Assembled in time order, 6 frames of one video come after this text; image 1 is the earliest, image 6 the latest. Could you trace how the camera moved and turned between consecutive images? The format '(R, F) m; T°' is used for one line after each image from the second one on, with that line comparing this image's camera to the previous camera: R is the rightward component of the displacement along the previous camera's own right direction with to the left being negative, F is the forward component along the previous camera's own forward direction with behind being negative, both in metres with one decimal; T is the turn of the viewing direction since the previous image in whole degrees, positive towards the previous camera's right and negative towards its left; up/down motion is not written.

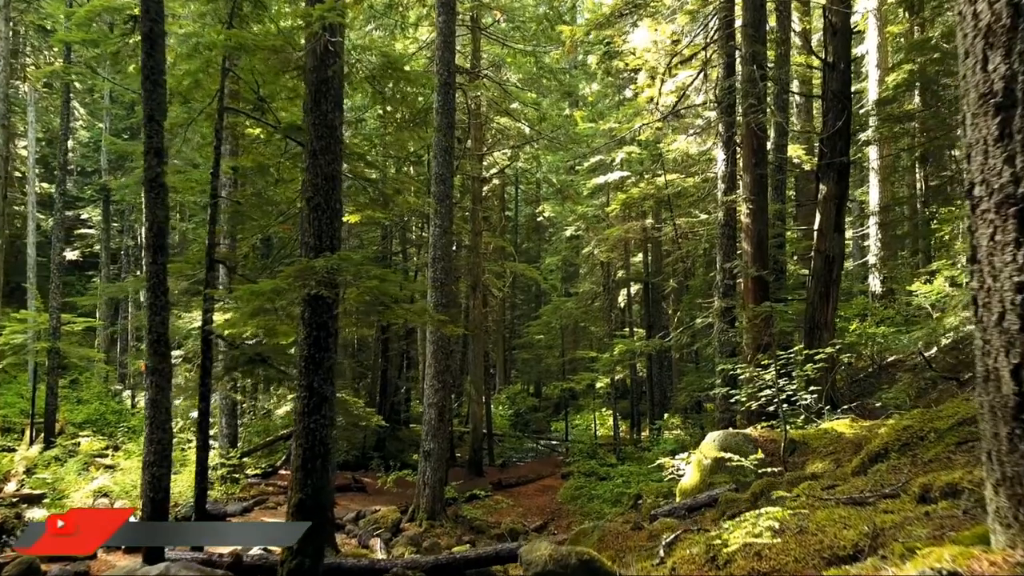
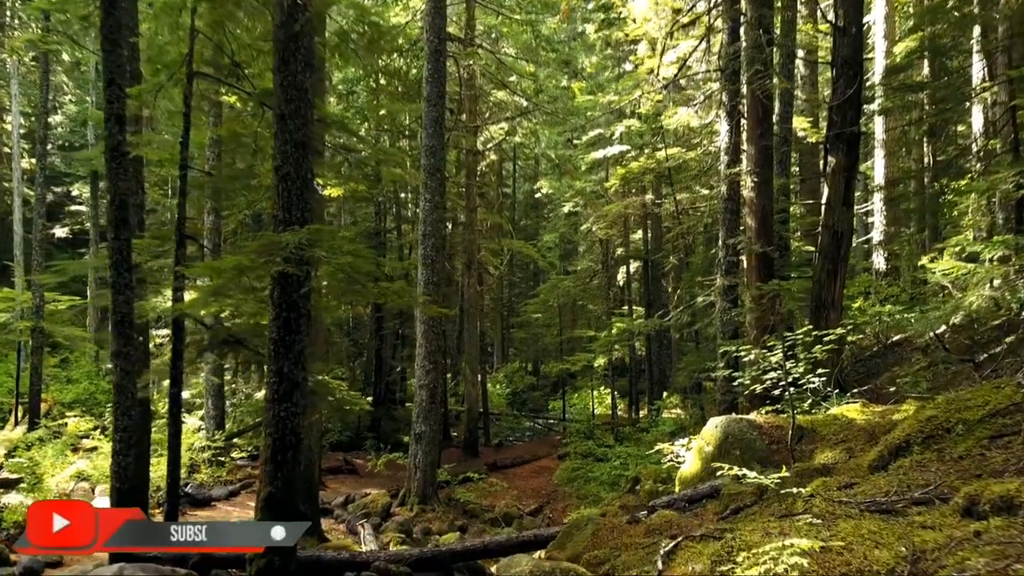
(+0.1, +0.5) m; 0°
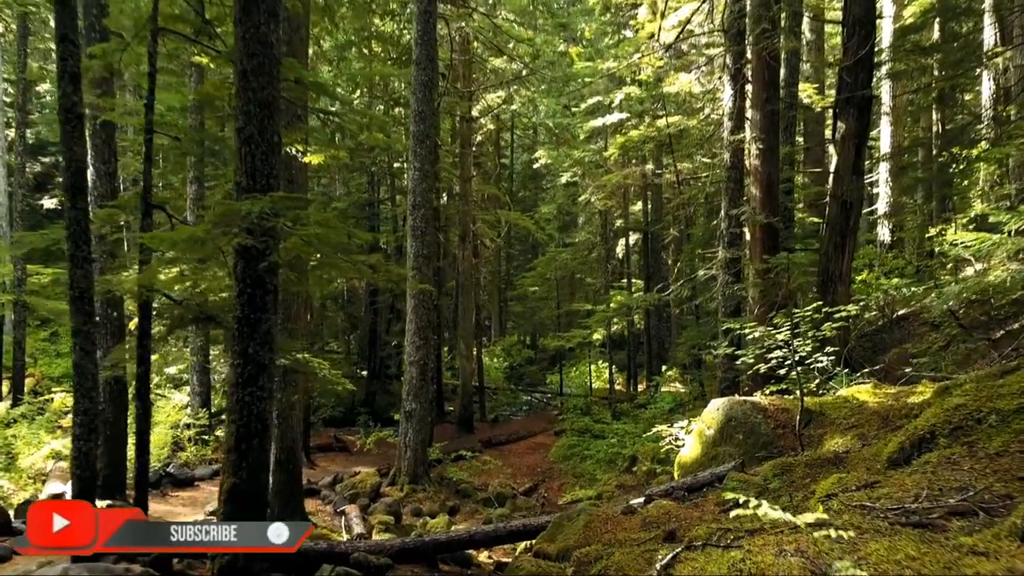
(+0.1, +0.5) m; 0°
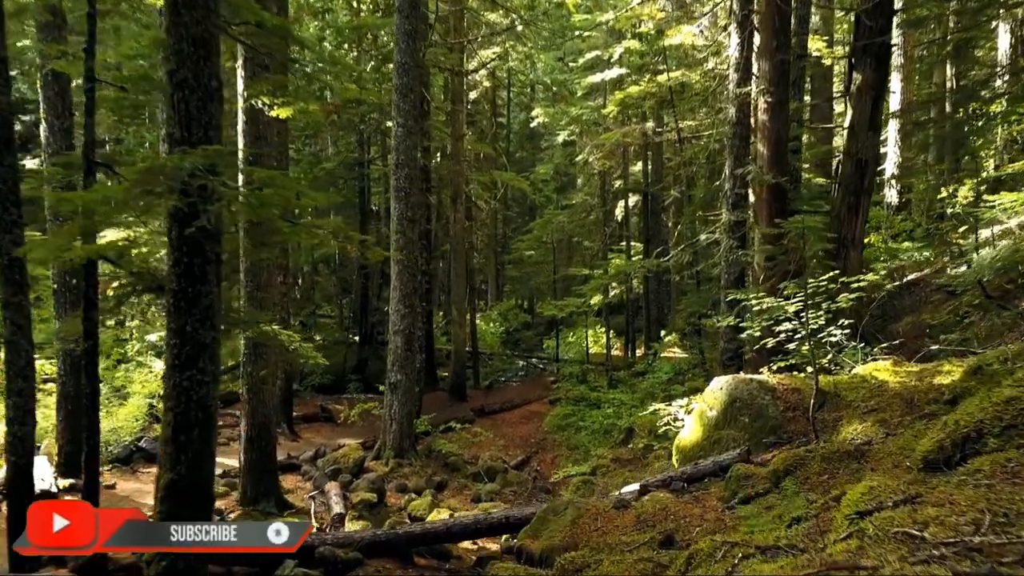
(+0.1, +0.6) m; 0°
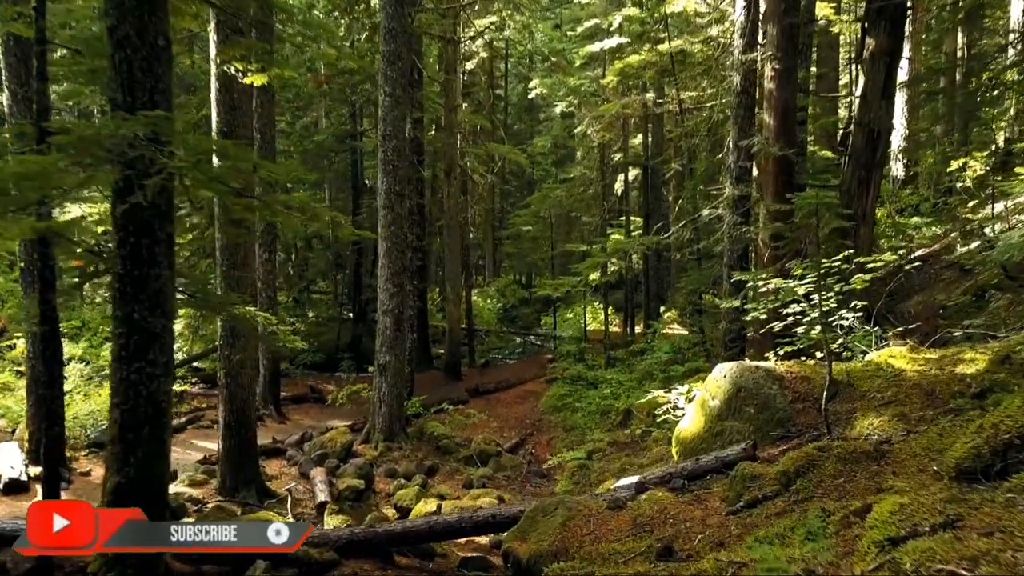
(+0.1, +0.4) m; 0°
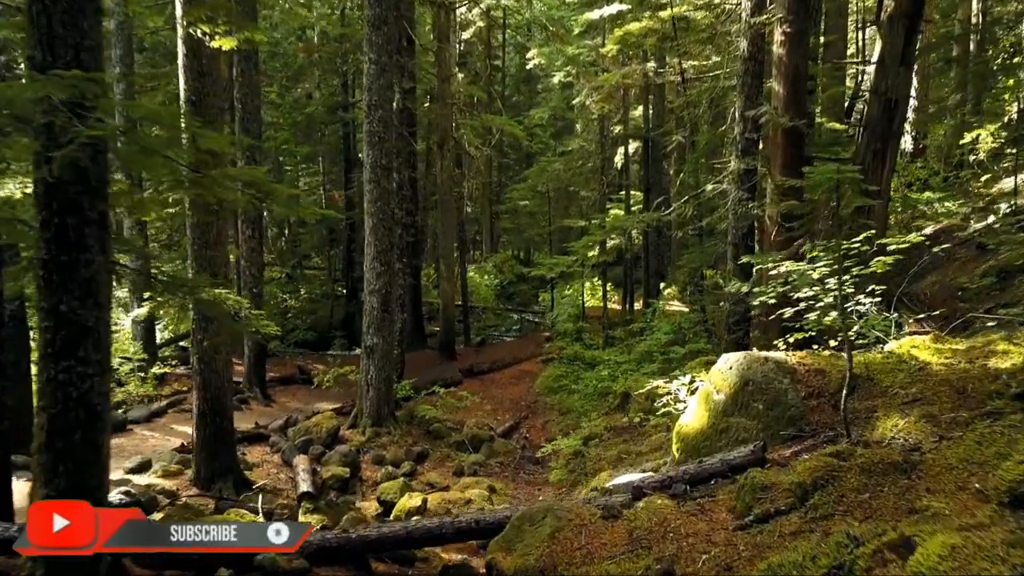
(+0.1, +0.5) m; 0°
